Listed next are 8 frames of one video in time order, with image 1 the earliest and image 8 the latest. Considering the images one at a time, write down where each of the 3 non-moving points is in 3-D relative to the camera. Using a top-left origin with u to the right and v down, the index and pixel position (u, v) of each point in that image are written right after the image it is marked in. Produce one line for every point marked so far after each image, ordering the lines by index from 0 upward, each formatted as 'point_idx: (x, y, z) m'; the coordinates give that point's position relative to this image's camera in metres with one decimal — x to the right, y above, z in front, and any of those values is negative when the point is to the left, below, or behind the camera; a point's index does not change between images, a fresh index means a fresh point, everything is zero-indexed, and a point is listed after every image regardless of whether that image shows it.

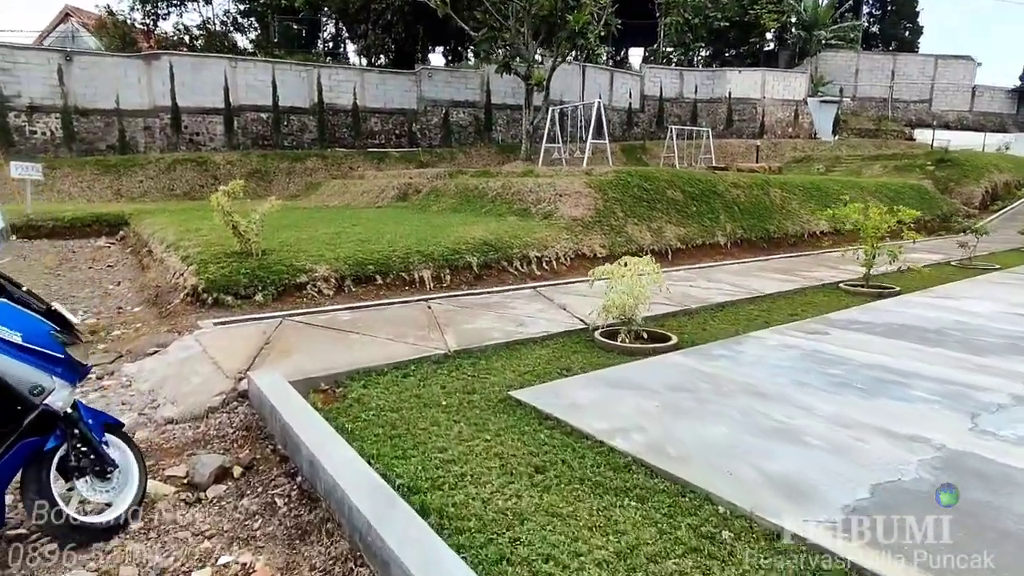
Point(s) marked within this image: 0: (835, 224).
0: (+6.1, +1.2, +10.9) m
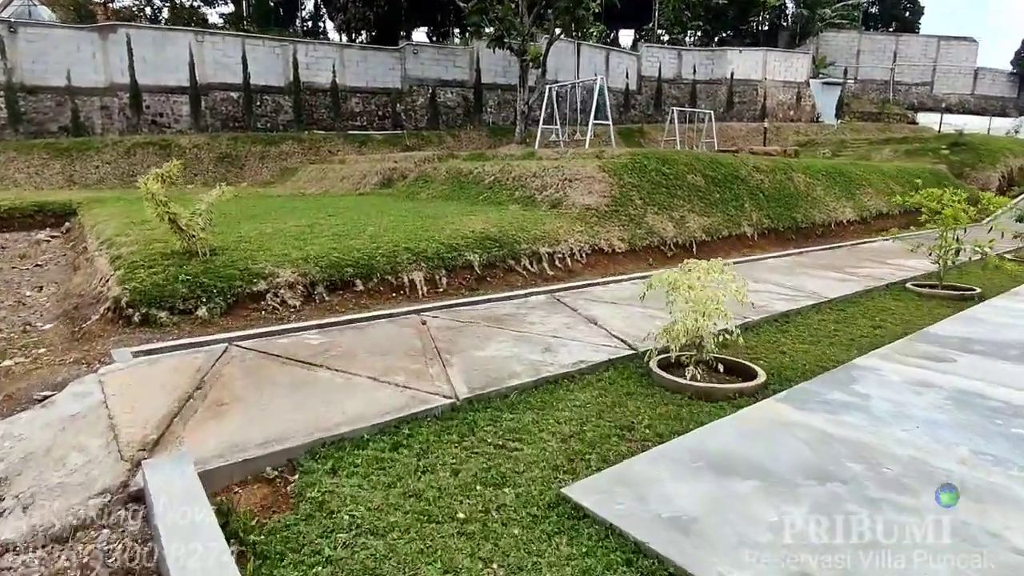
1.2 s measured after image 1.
0: (+6.1, +1.3, +10.0) m
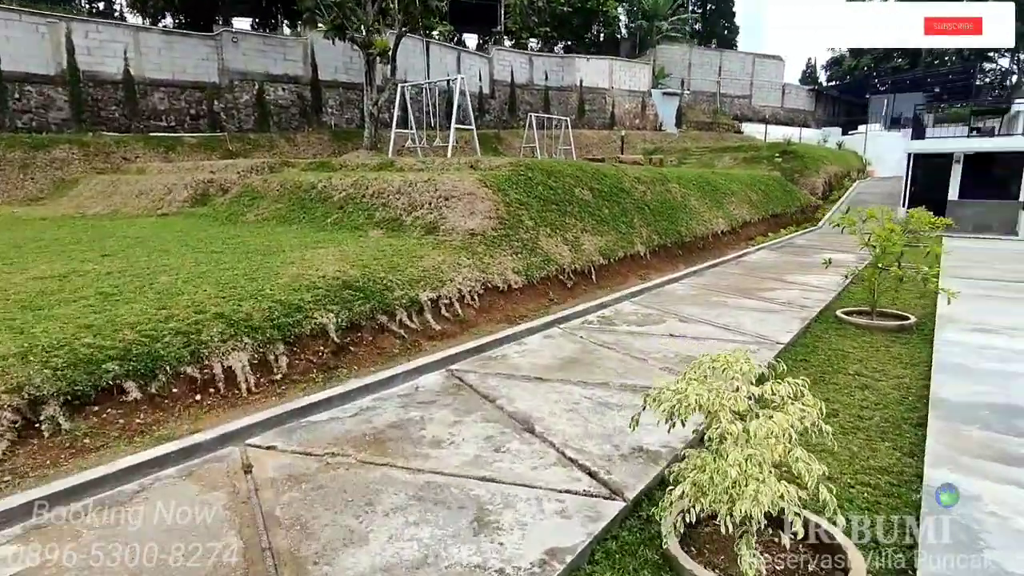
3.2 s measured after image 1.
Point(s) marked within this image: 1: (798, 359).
0: (+3.8, +1.1, +9.9) m
1: (+1.9, -0.5, +3.7) m
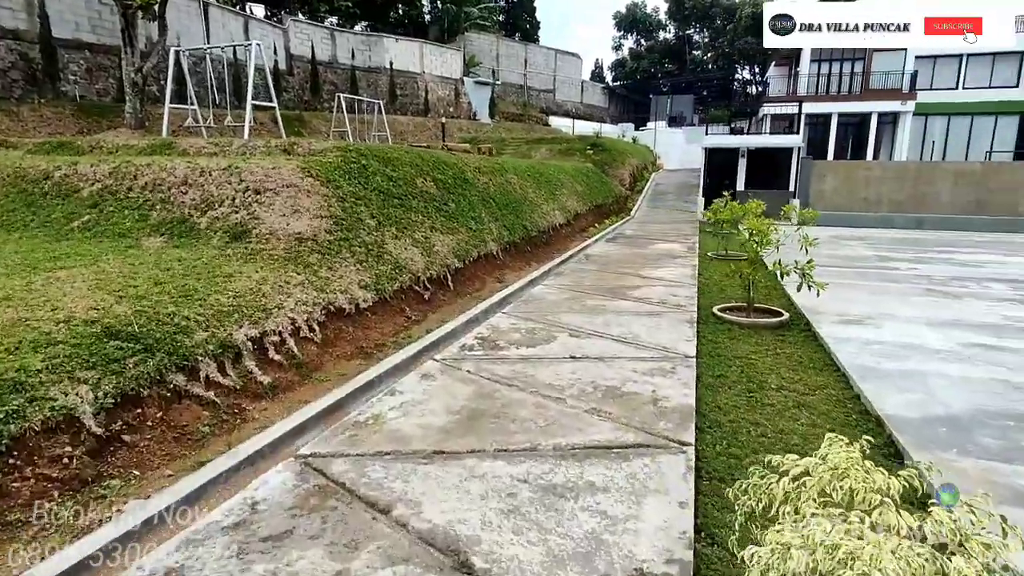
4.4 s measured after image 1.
0: (+0.9, +1.3, +9.7) m
1: (+1.2, -0.5, +3.3) m
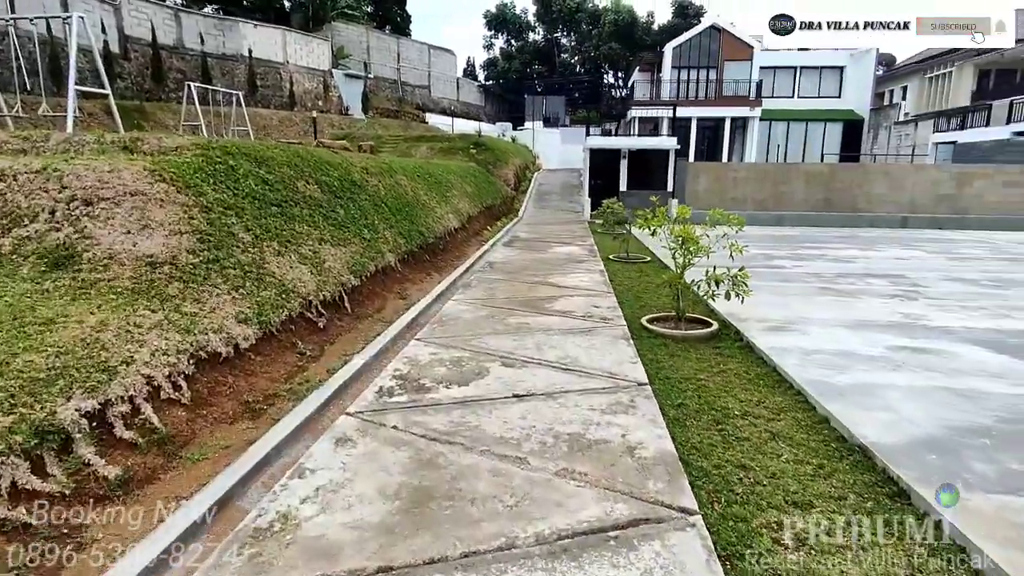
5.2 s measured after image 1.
0: (-0.8, +1.1, +9.2) m
1: (+0.8, -0.6, +2.9) m
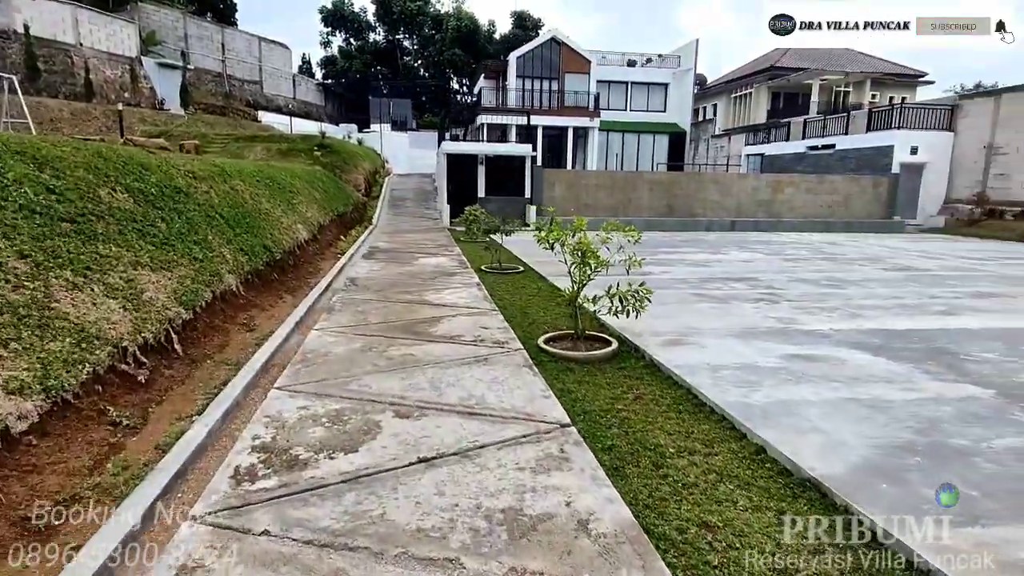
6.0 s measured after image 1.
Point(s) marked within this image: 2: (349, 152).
0: (-2.9, +0.9, +8.2) m
1: (+0.4, -0.7, +2.6) m
2: (-4.8, +4.1, +17.0) m
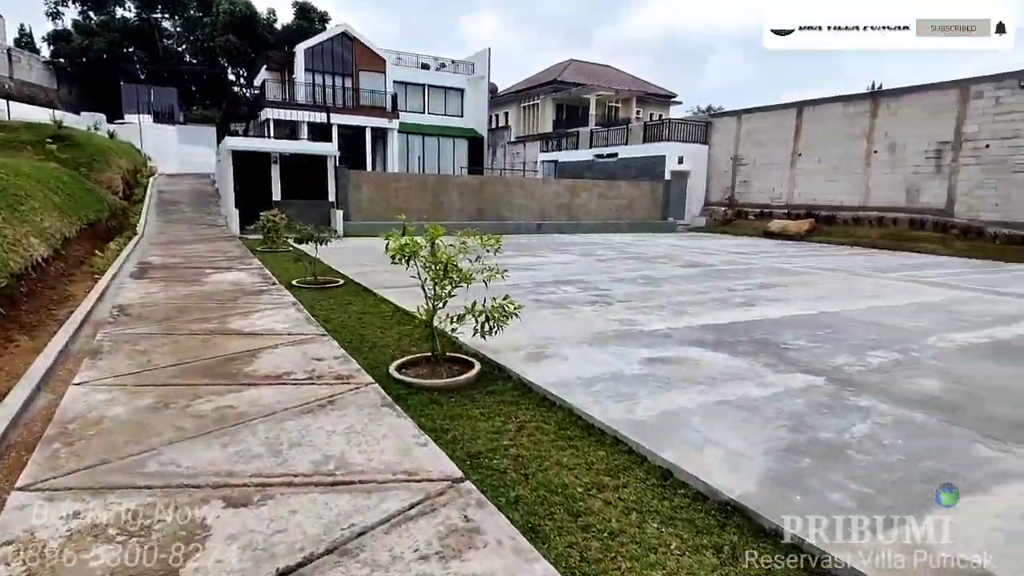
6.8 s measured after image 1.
0: (-5.1, +0.5, +6.3) m
1: (0.0, -0.8, +2.2) m
2: (-10.1, +3.5, +14.0) m
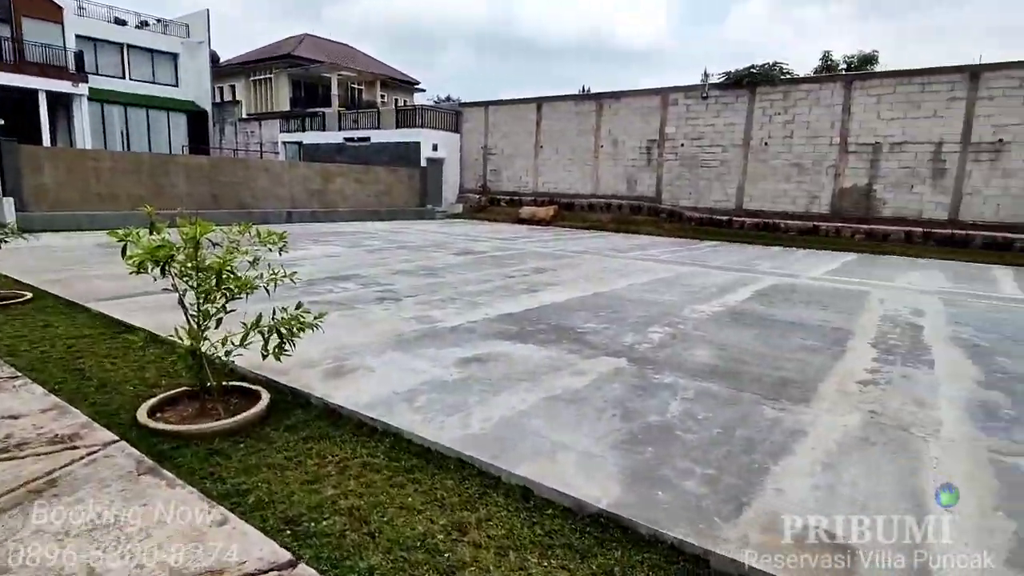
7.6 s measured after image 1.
0: (-6.8, +0.2, +3.3) m
1: (-0.4, -0.8, +1.7) m
2: (-14.7, +2.9, +8.1) m
